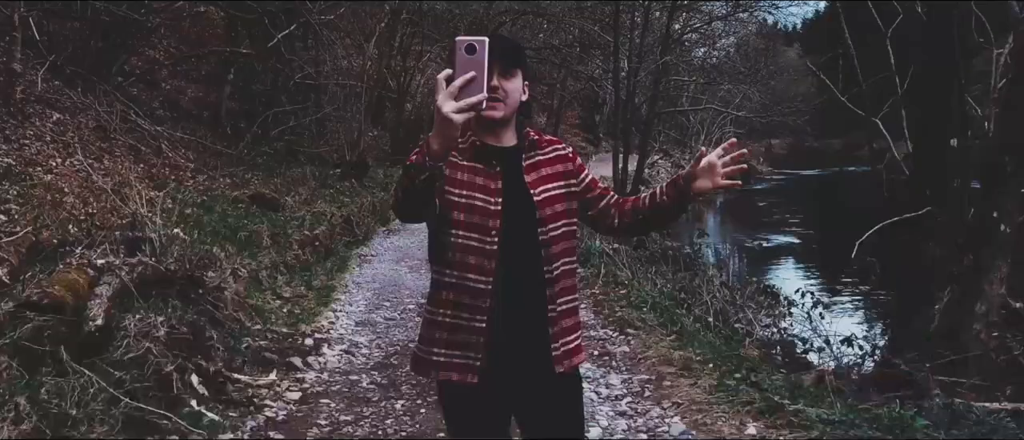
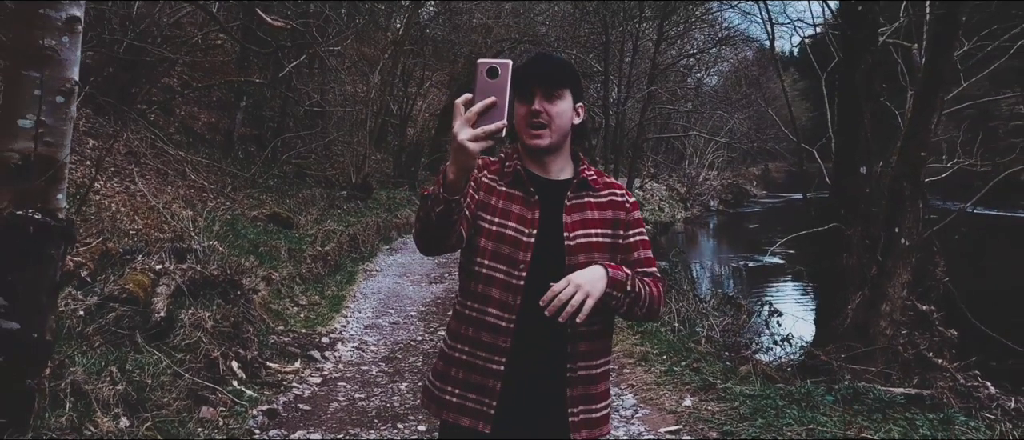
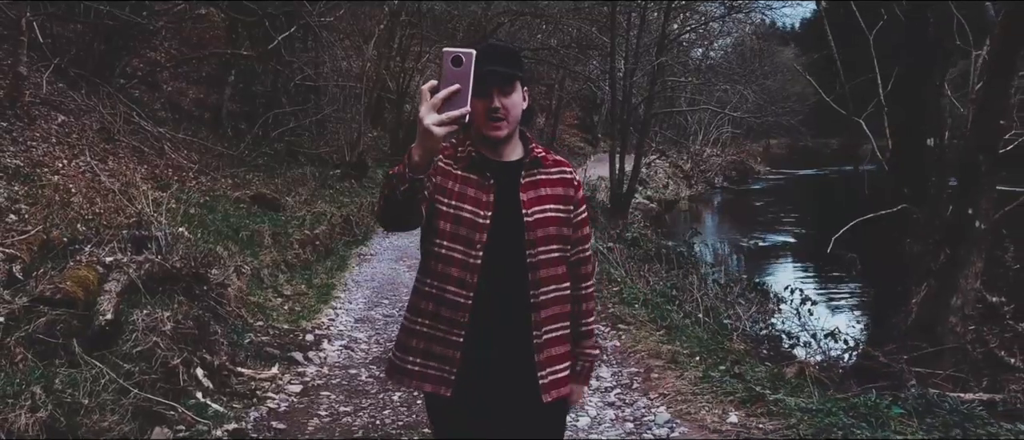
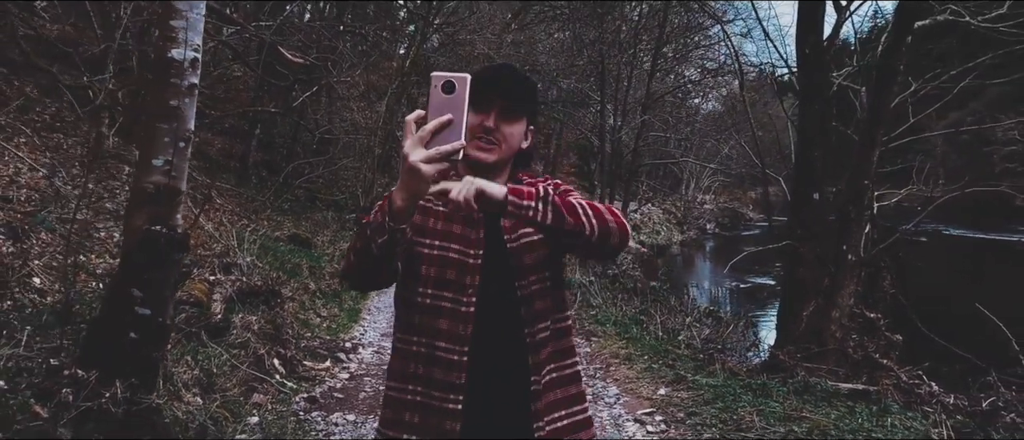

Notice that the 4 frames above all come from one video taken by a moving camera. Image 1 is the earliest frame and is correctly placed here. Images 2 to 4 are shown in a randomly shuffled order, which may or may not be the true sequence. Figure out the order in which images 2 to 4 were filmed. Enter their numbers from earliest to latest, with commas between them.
3, 2, 4
